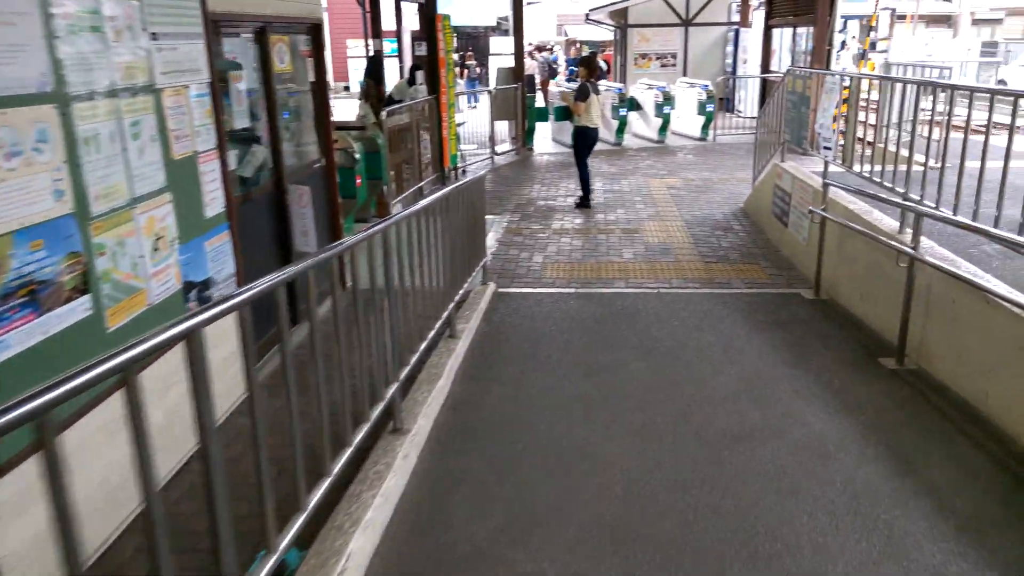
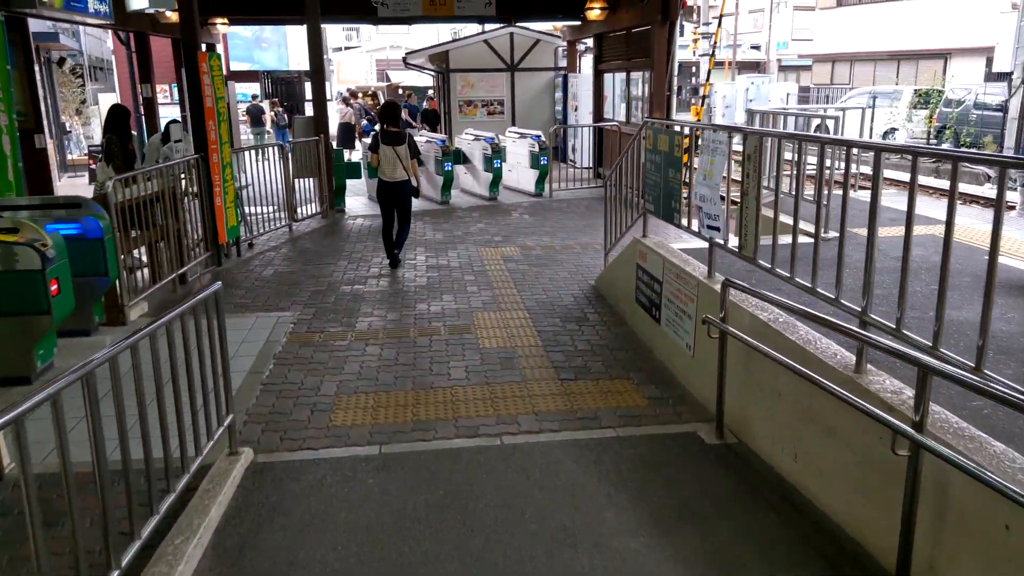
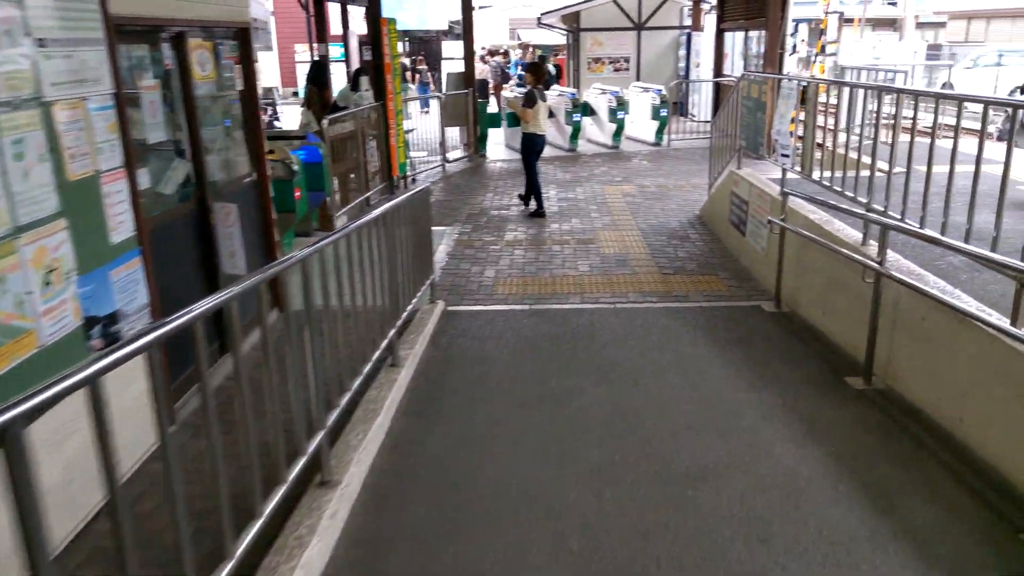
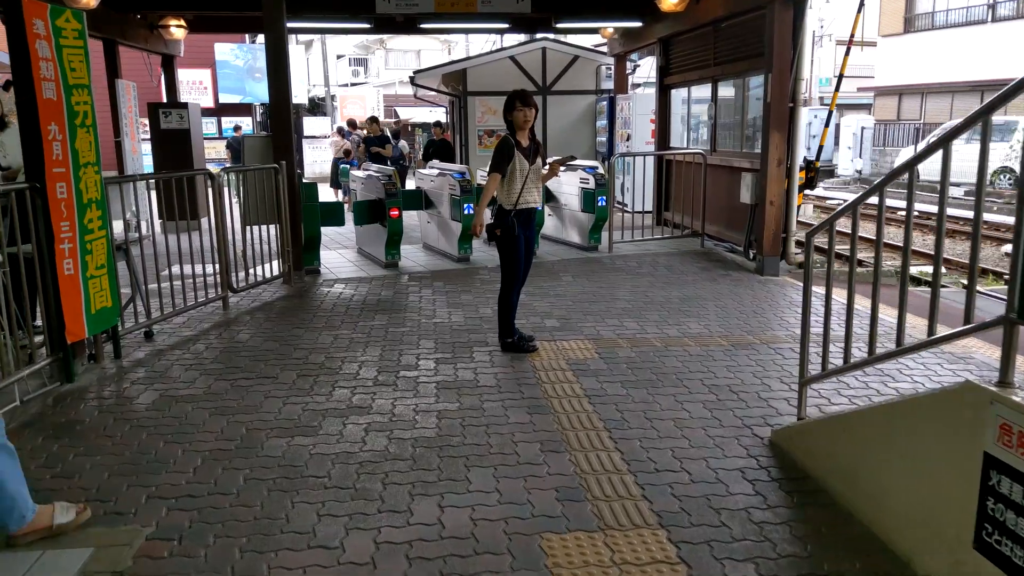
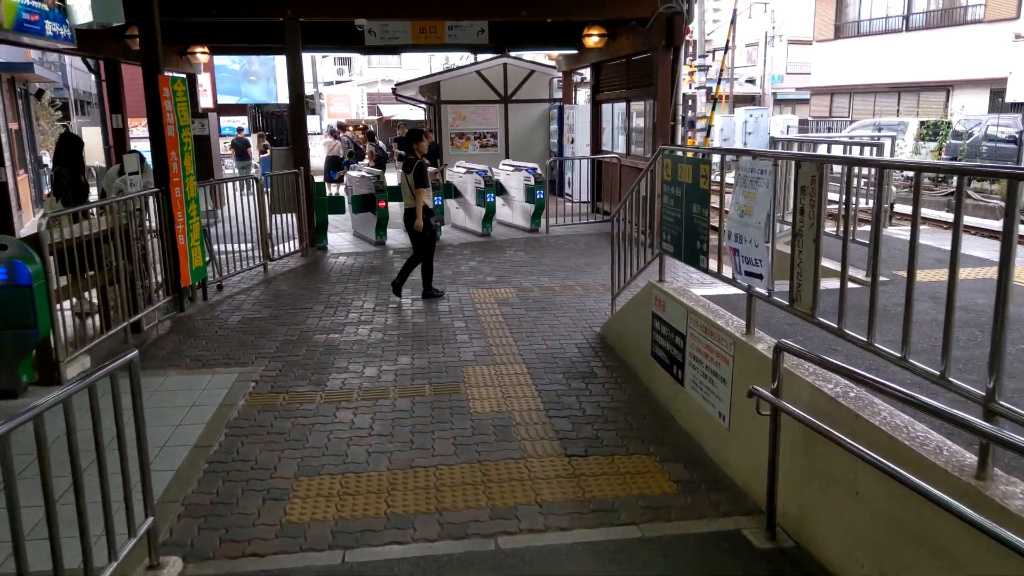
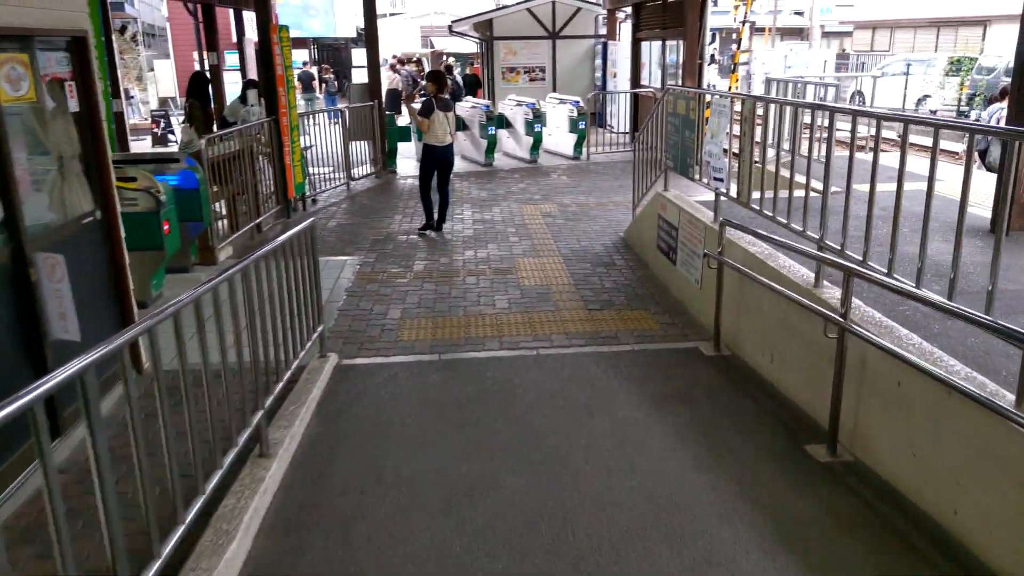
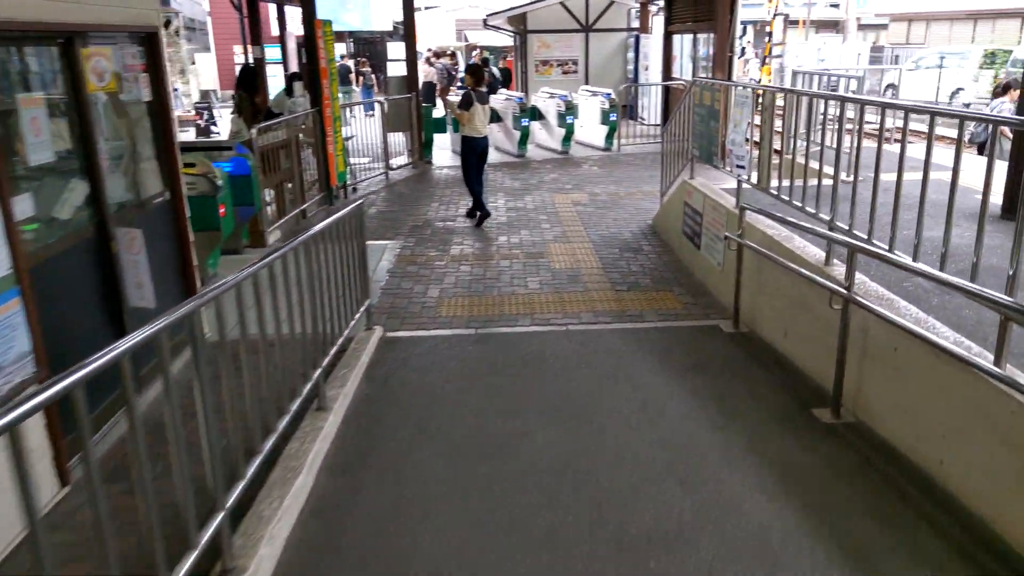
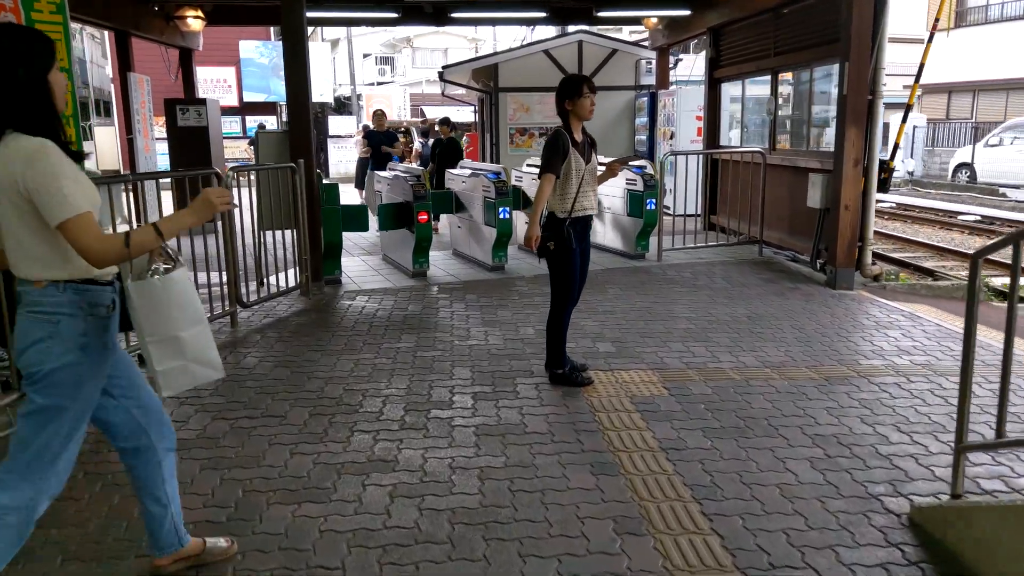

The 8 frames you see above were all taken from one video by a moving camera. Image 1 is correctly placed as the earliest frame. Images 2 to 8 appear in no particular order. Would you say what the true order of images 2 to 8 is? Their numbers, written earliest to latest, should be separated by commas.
3, 7, 6, 2, 5, 4, 8
